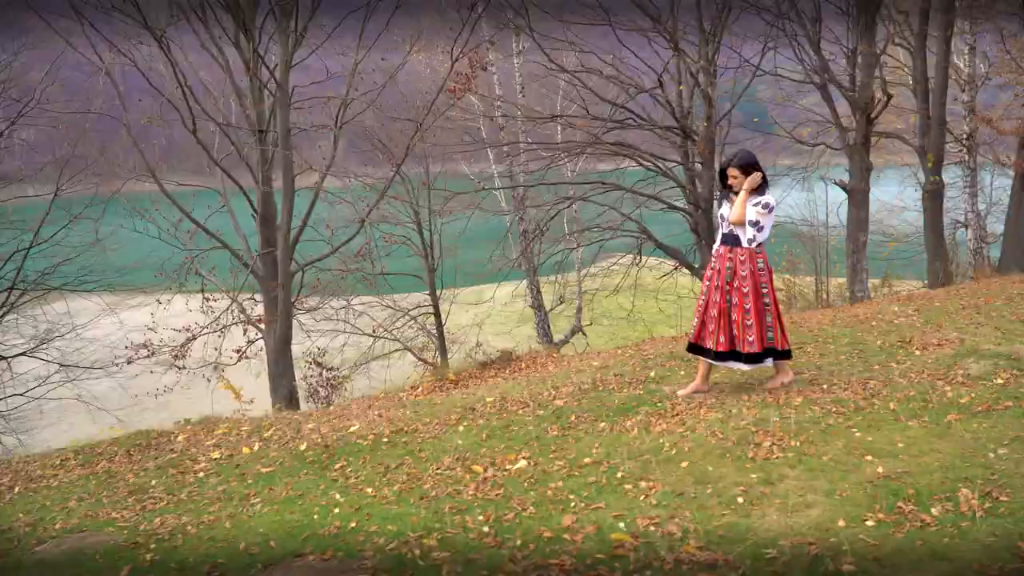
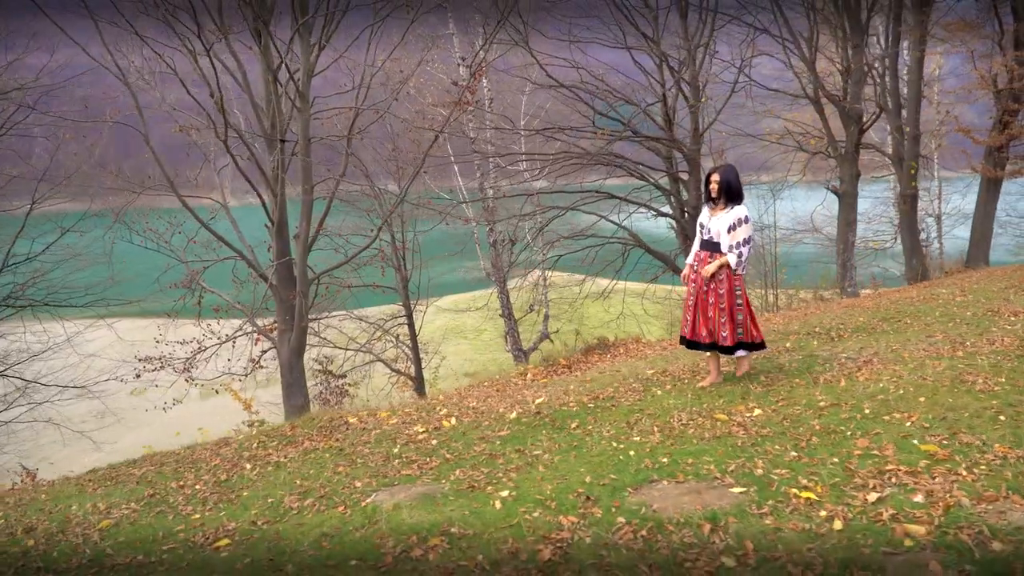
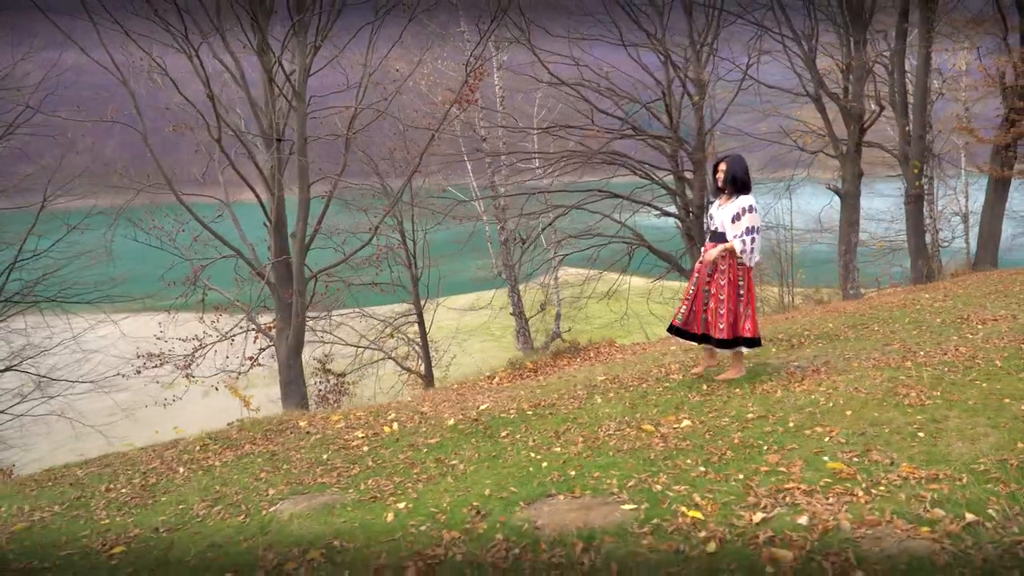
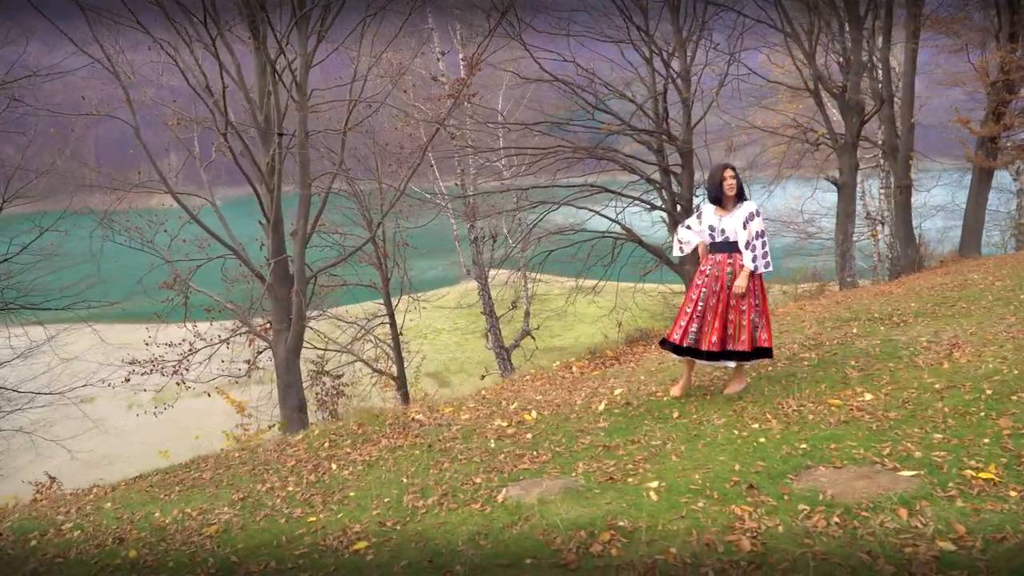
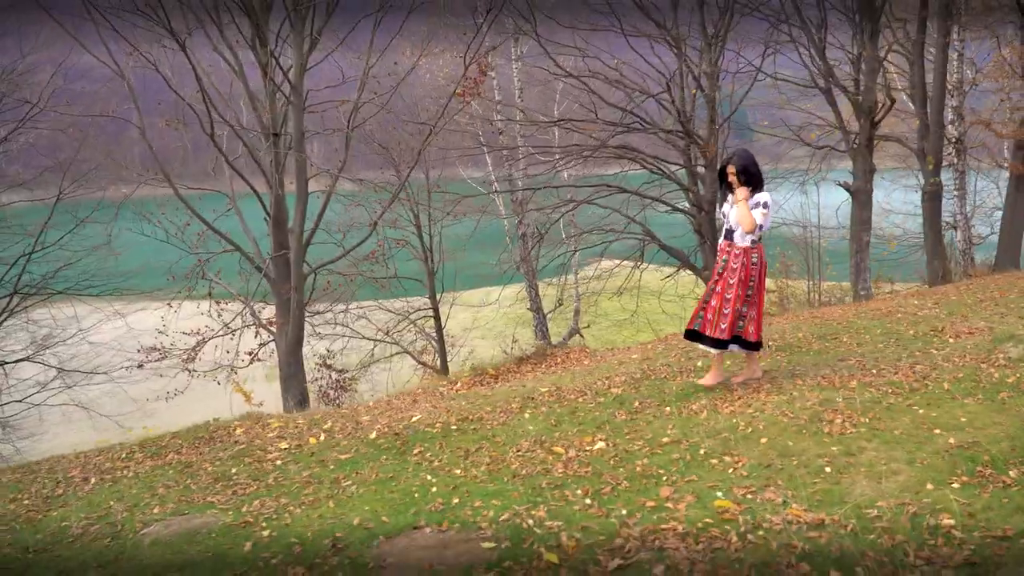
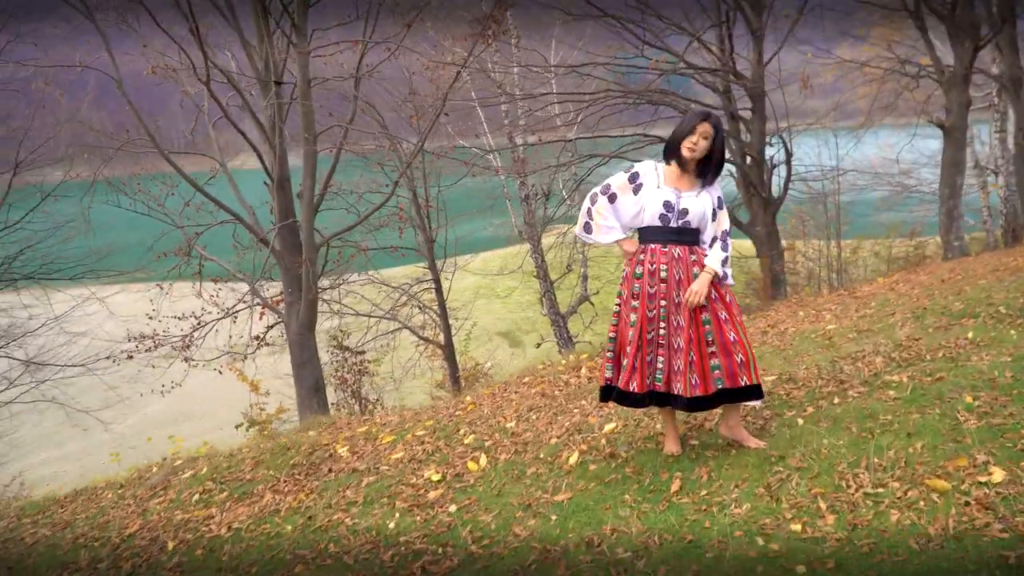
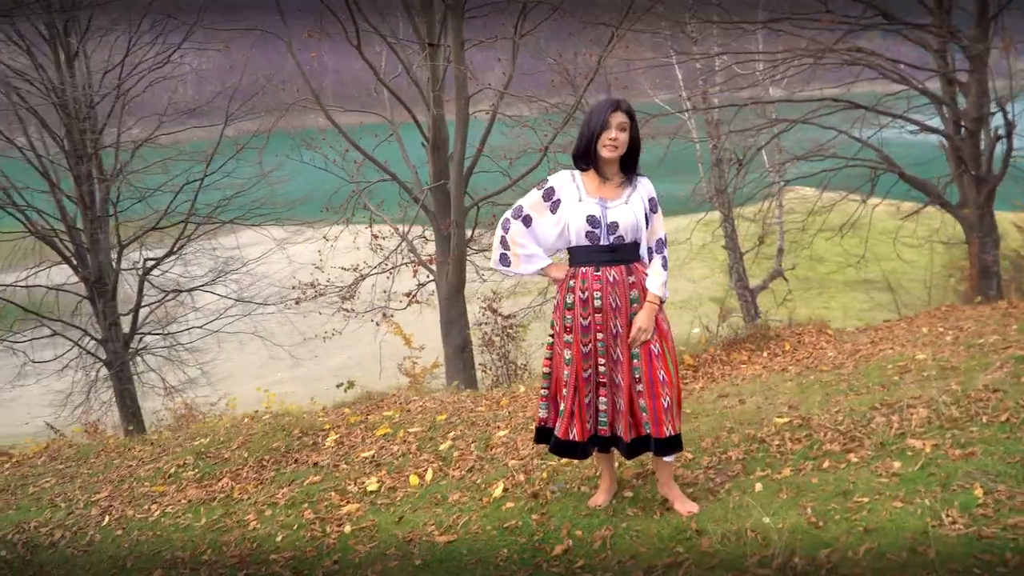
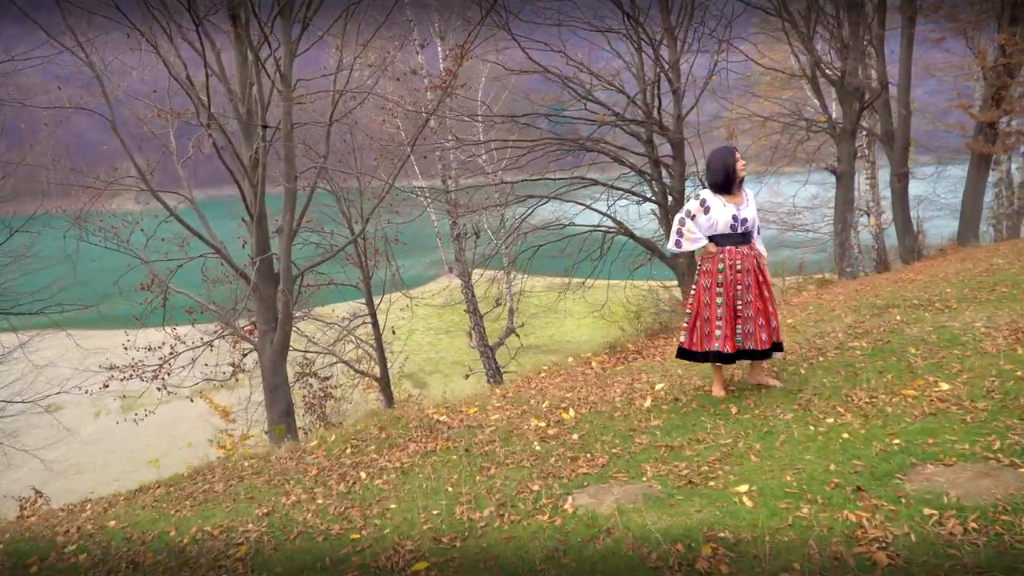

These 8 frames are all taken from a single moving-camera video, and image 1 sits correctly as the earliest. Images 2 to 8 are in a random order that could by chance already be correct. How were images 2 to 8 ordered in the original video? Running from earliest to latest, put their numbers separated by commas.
5, 3, 2, 4, 8, 6, 7
